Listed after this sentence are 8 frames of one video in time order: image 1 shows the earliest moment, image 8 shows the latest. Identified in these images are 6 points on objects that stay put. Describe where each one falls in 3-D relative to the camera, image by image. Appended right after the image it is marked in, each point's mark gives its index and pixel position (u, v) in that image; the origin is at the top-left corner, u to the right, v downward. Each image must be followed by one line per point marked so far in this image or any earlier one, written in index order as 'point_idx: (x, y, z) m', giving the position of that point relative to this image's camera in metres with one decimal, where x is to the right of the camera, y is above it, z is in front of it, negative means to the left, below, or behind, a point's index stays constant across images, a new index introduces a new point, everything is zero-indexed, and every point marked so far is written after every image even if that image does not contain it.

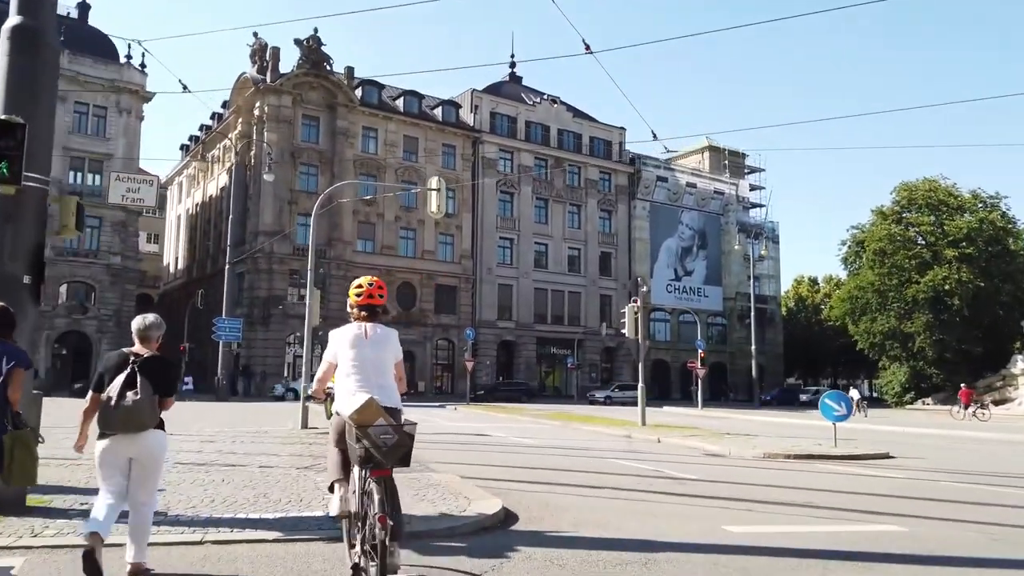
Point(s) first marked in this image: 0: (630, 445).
0: (+2.4, -3.2, +15.0) m
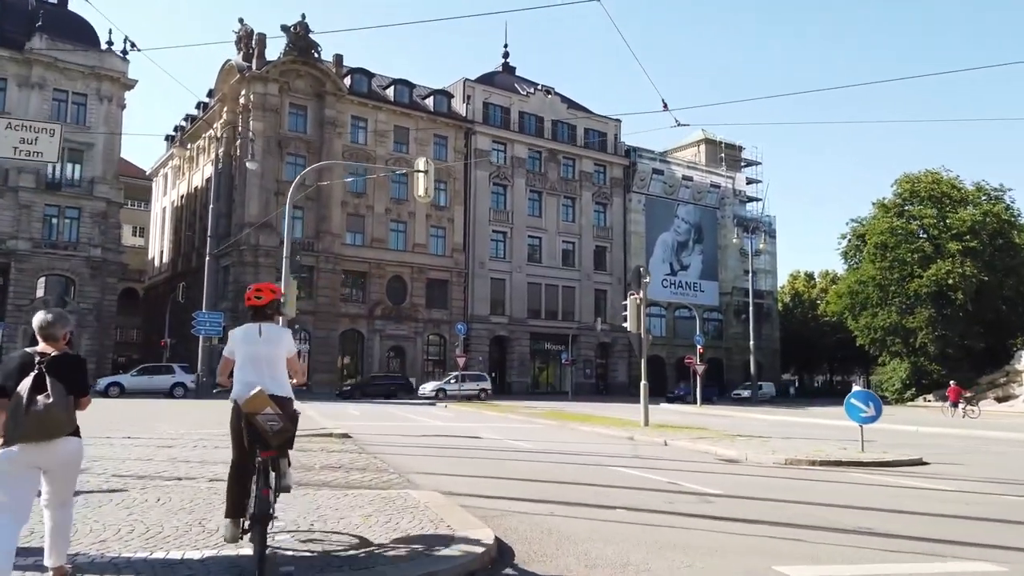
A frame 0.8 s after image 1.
0: (+2.3, -2.9, +13.6) m
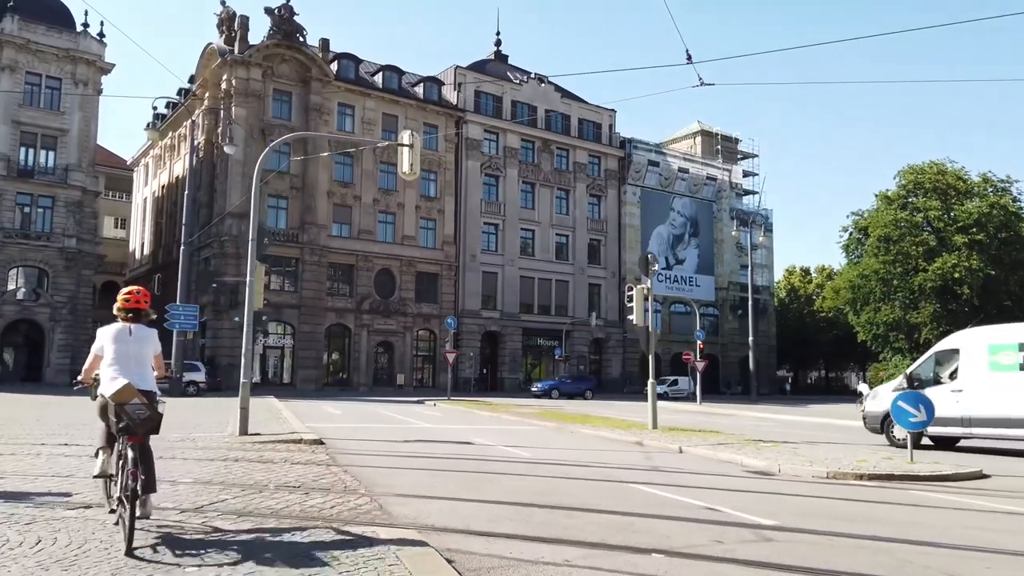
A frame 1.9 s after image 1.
0: (+2.2, -2.7, +11.9) m
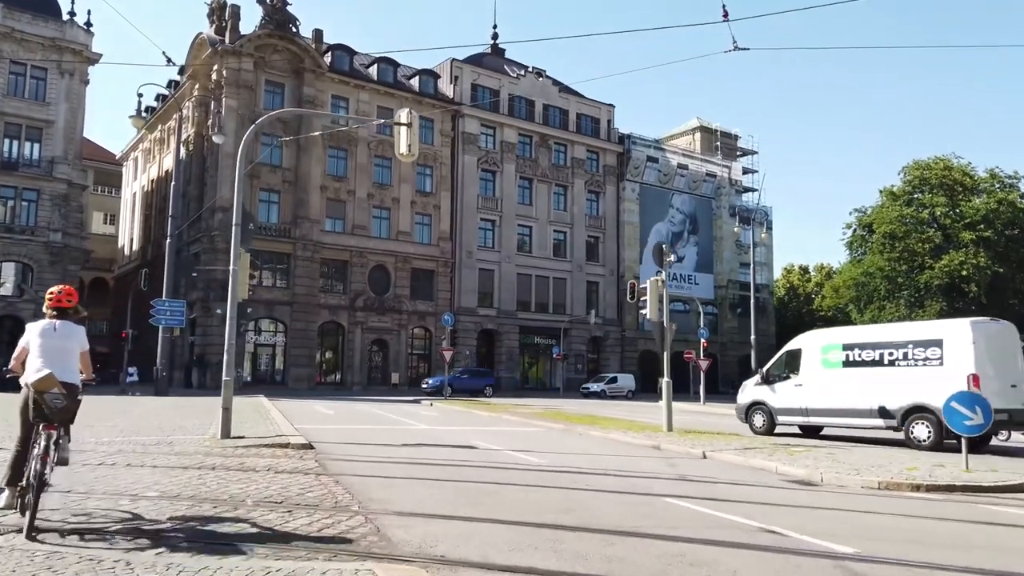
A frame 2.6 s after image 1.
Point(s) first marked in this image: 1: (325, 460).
0: (+2.3, -2.6, +10.8) m
1: (-2.5, -2.3, +10.1) m
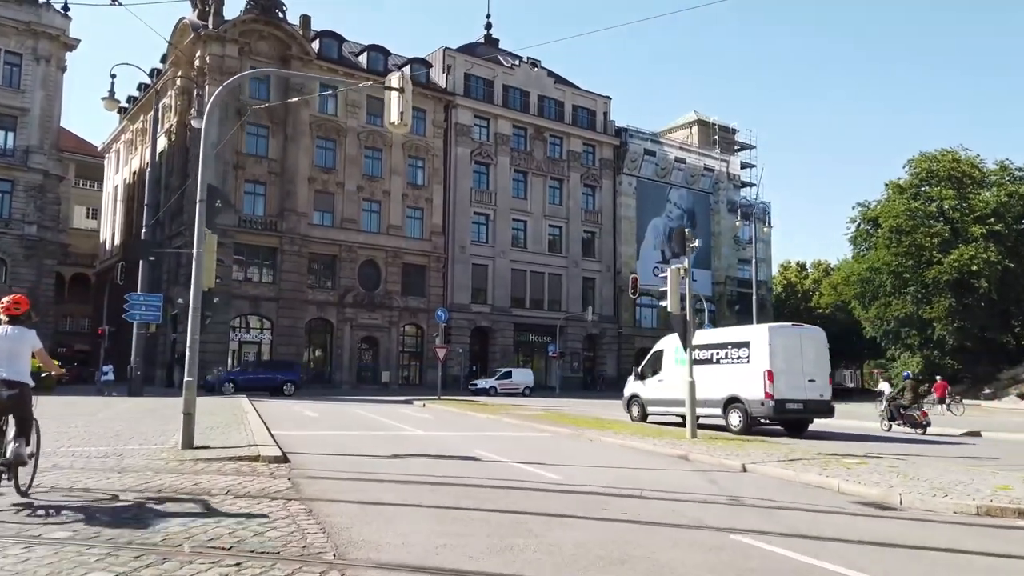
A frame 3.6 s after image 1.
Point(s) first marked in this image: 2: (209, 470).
0: (+2.5, -2.4, +9.2) m
1: (-2.4, -2.1, +8.4) m
2: (-3.6, -2.2, +9.0) m
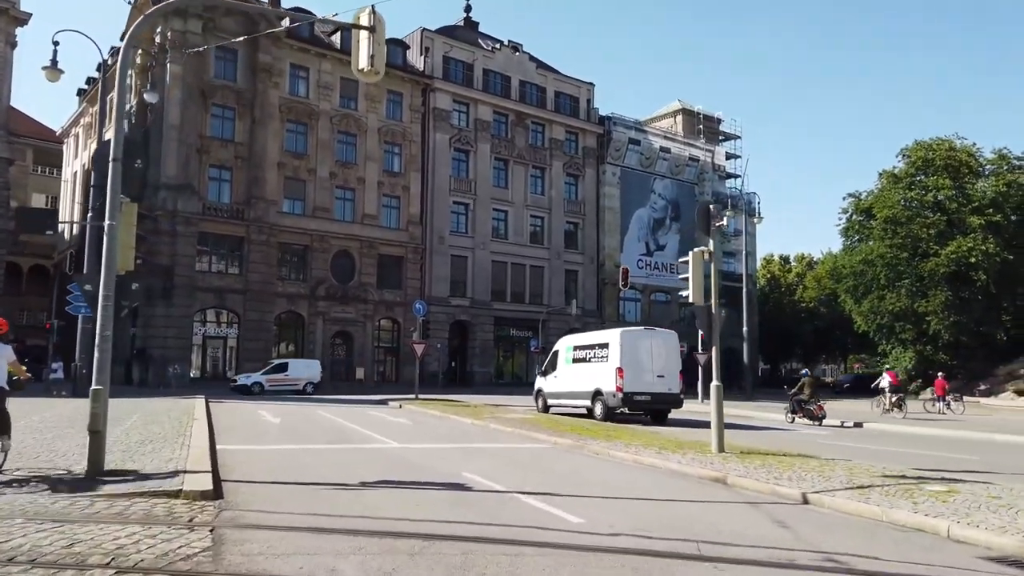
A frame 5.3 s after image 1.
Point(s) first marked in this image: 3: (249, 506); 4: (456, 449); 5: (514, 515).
0: (+2.5, -2.2, +7.0) m
1: (-2.3, -2.0, +6.1) m
2: (-3.6, -2.0, +6.6) m
3: (-2.6, -2.1, +7.3) m
4: (-1.0, -2.8, +12.9) m
5: (0.0, -2.1, +7.0) m
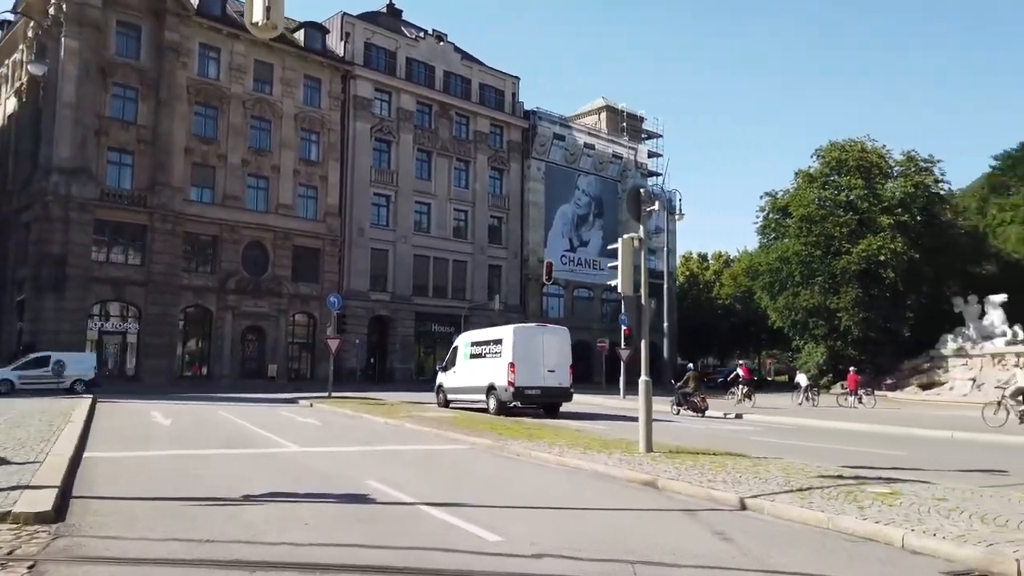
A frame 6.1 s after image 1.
0: (+1.7, -2.0, +6.2) m
1: (-3.0, -1.8, +4.9) m
2: (-4.3, -1.8, +5.3) m
3: (-3.3, -1.9, +6.0) m
4: (-2.3, -2.6, +11.7) m
5: (-0.7, -2.0, +6.0) m
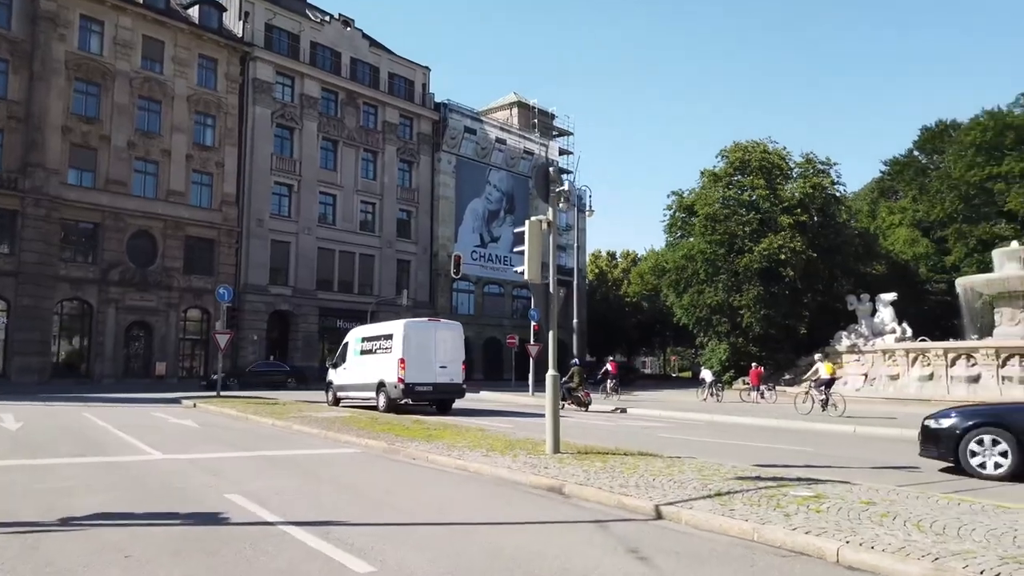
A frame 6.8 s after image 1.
0: (+0.9, -1.9, +5.4) m
1: (-3.6, -1.6, +3.5) m
2: (-5.0, -1.6, +3.7) m
3: (-4.1, -1.7, +4.6) m
4: (-3.8, -2.4, +10.4) m
5: (-1.5, -1.8, +4.8) m
